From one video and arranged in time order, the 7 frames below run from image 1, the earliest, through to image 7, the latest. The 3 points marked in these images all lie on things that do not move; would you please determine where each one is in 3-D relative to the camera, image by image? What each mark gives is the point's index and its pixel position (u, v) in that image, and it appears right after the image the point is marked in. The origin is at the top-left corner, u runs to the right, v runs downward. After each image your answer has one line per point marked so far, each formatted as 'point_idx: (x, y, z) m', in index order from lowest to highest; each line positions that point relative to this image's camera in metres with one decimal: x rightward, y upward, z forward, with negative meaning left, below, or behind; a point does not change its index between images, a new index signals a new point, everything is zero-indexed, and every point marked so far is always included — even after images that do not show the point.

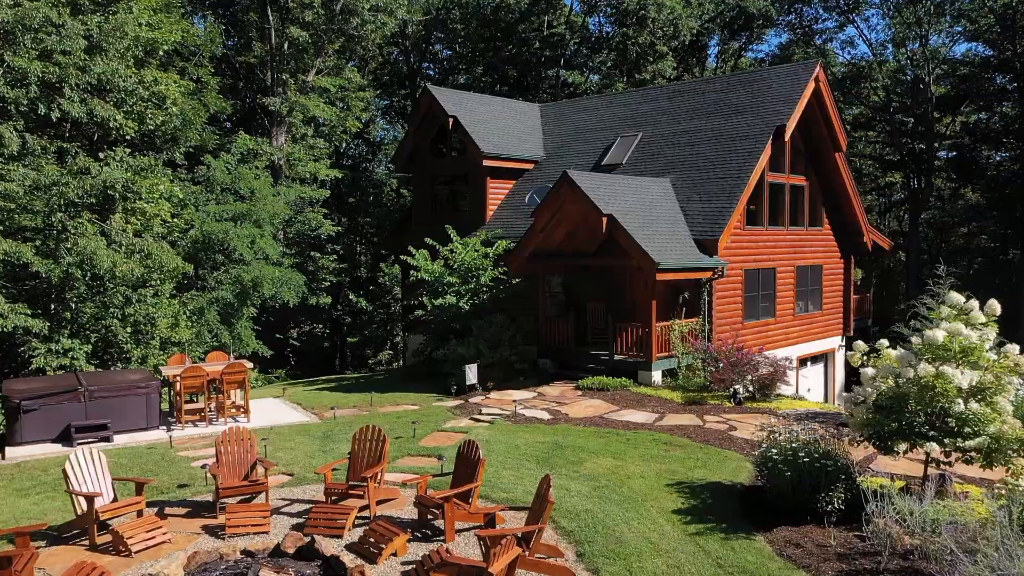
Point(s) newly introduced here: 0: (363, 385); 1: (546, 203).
0: (-3.3, -2.2, +17.6) m
1: (+0.7, +1.8, +16.7) m
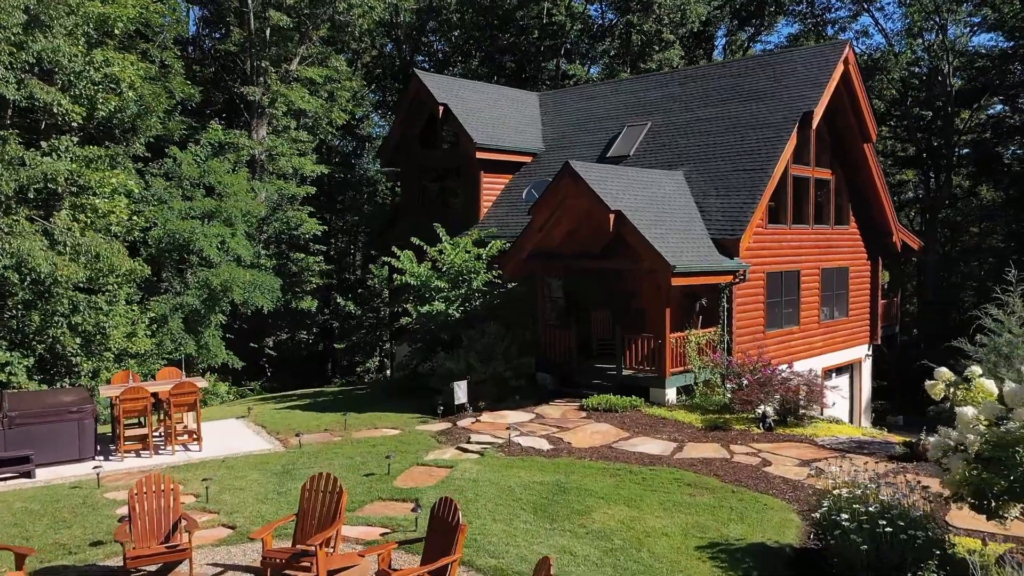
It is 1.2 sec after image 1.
0: (-3.4, -2.3, +15.7) m
1: (+0.6, +1.7, +14.8) m
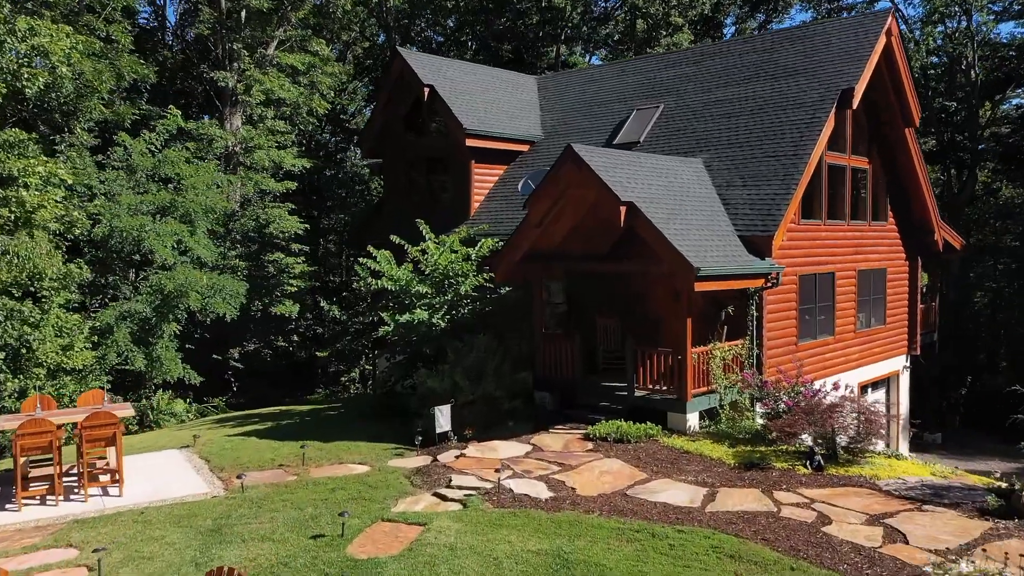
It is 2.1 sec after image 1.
0: (-3.5, -2.4, +13.5) m
1: (+0.5, +1.6, +12.6) m
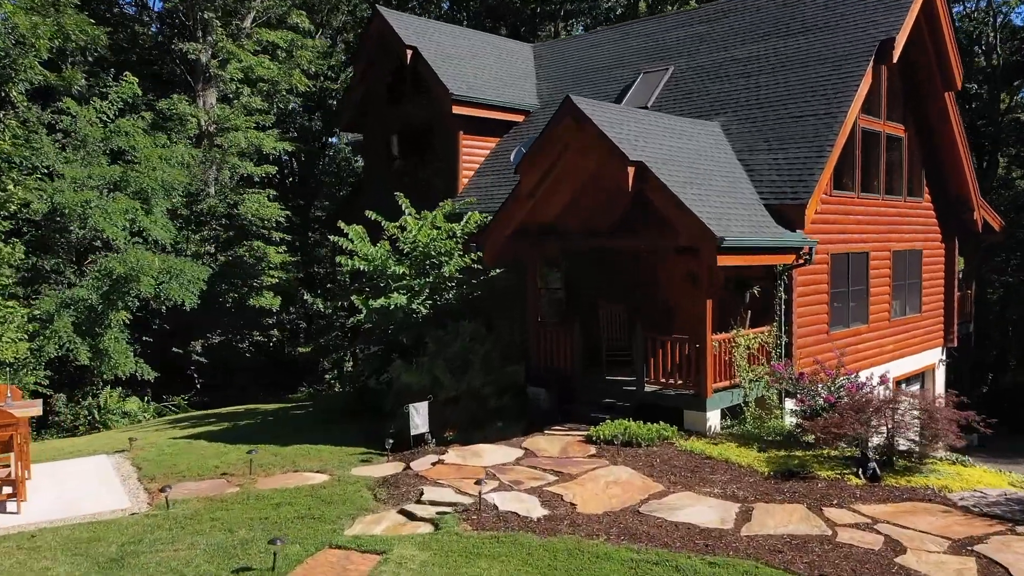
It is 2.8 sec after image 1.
0: (-3.6, -2.1, +11.7) m
1: (+0.4, +1.9, +10.8) m
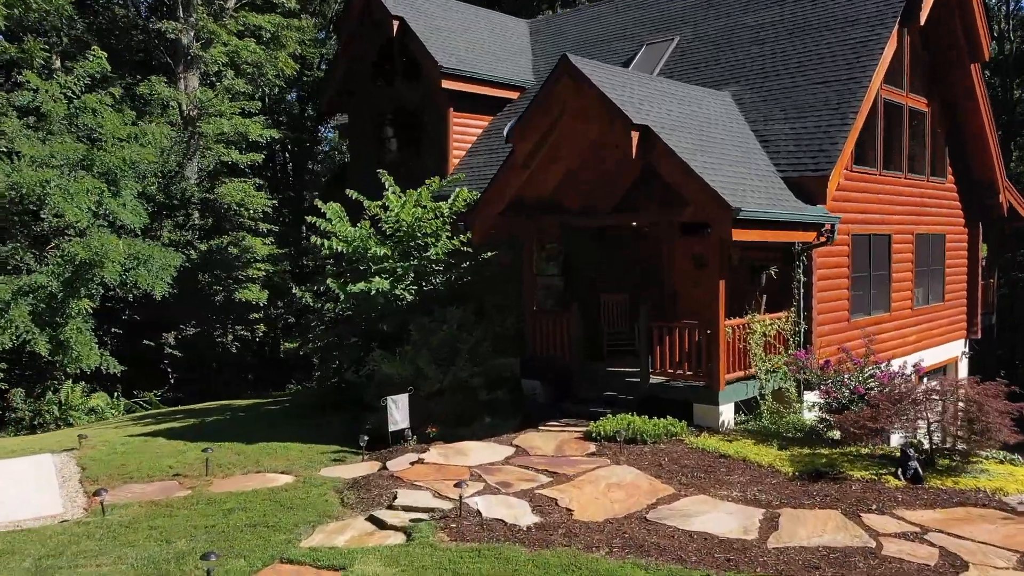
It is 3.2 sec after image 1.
0: (-3.8, -1.9, +10.6) m
1: (+0.2, +2.1, +9.8) m
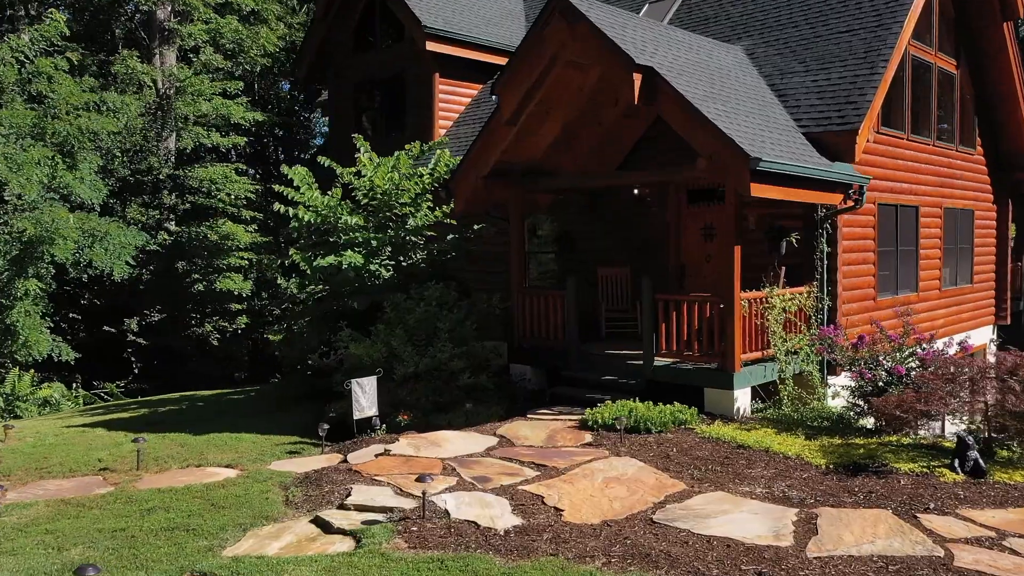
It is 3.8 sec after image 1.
0: (-3.9, -1.6, +9.5) m
1: (+0.1, +2.5, +8.6) m
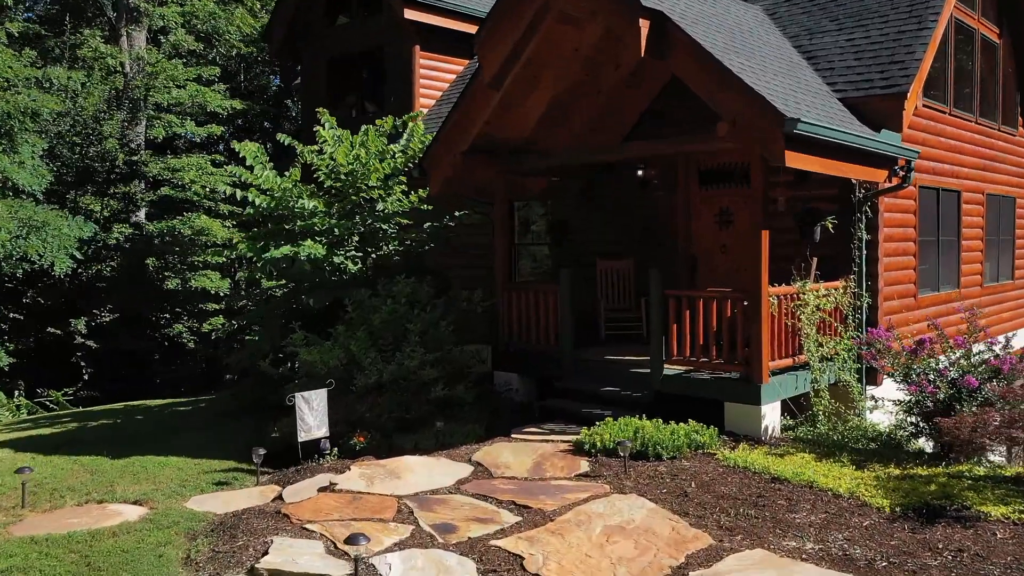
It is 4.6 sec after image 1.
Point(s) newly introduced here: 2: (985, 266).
0: (-4.1, -1.5, +8.1) m
1: (-0.1, +2.5, +7.2) m
2: (+6.5, +0.3, +10.9) m
